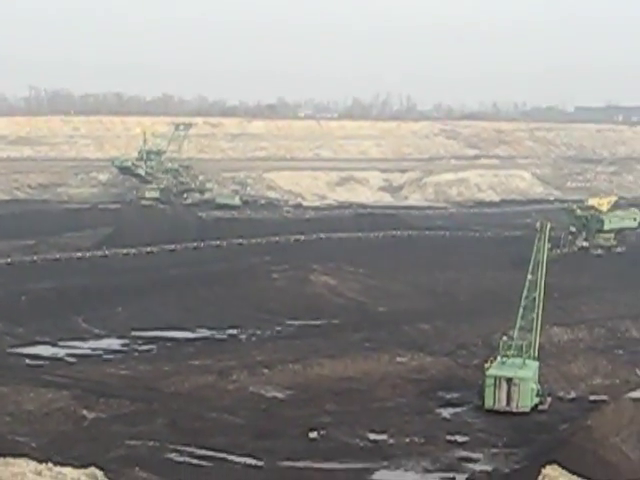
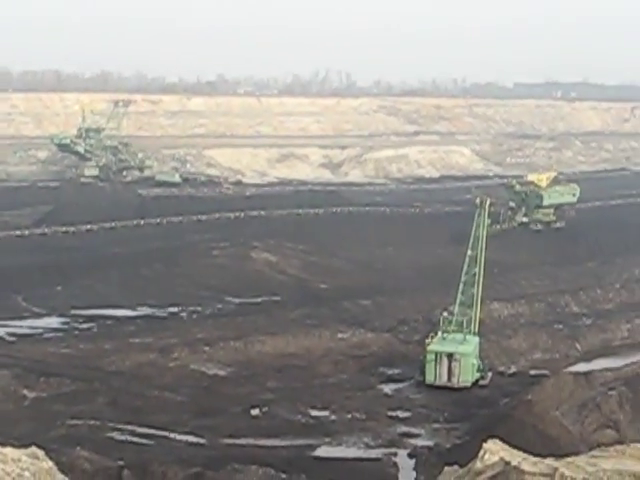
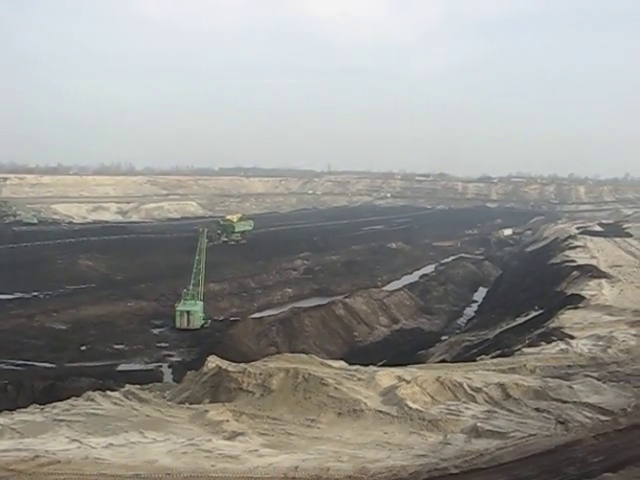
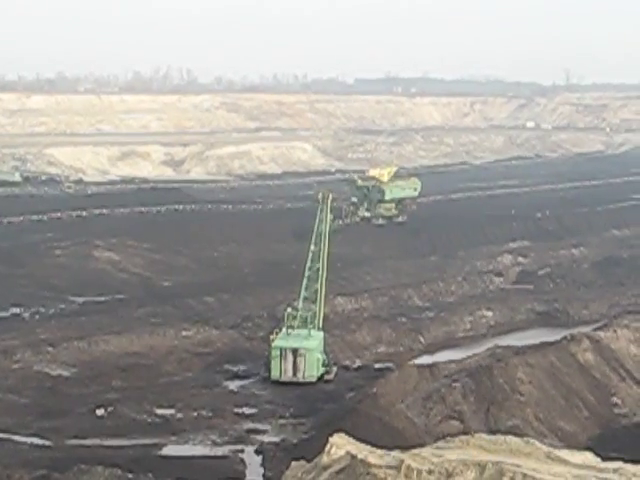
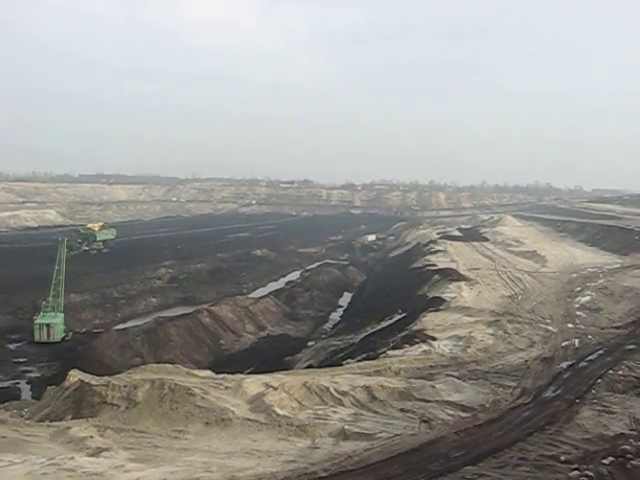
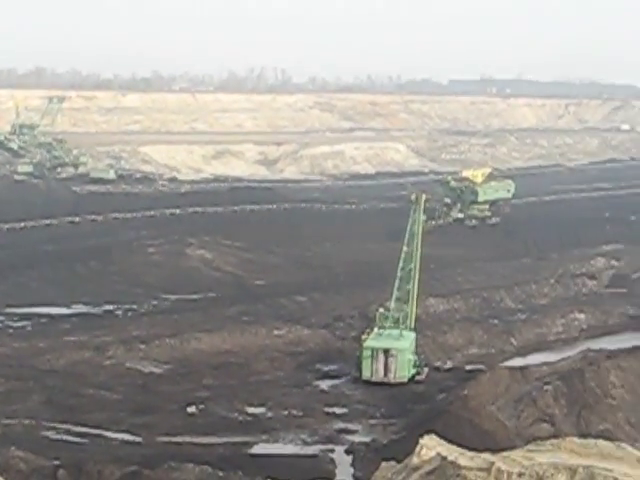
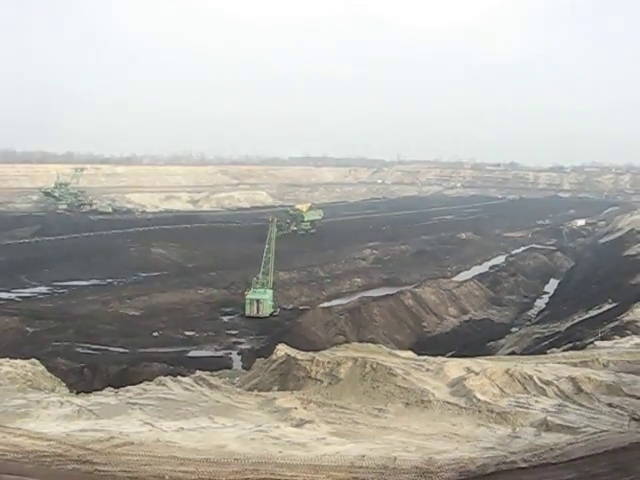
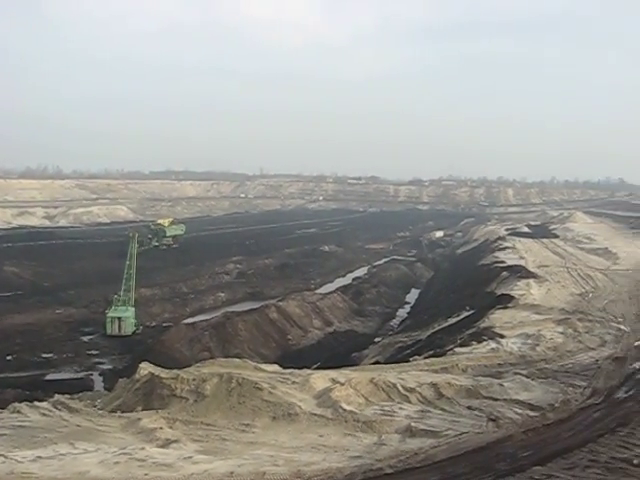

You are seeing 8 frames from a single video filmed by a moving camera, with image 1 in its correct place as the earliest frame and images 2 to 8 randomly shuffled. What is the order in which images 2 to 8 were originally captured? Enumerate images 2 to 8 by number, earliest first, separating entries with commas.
2, 6, 4, 7, 3, 8, 5
